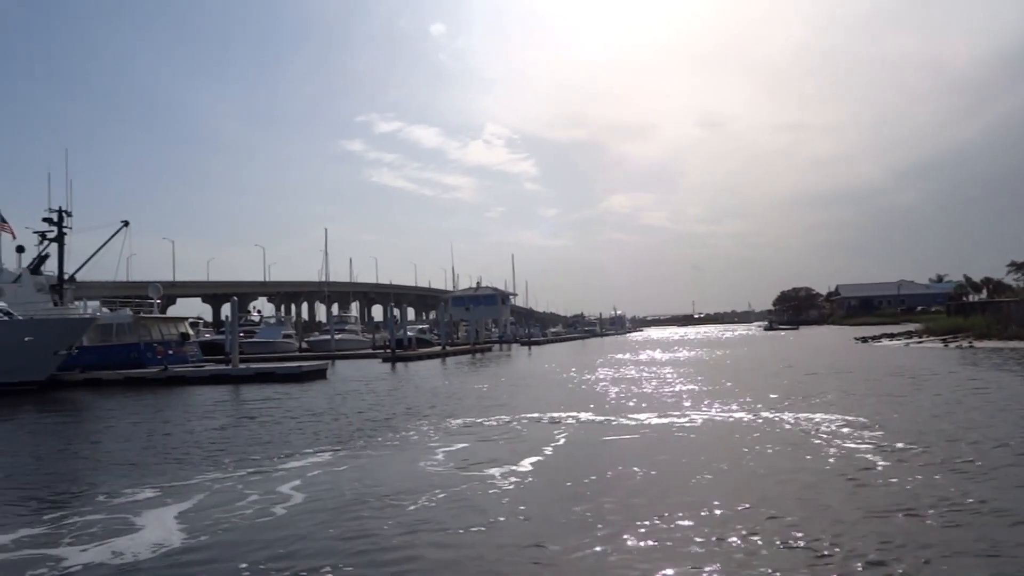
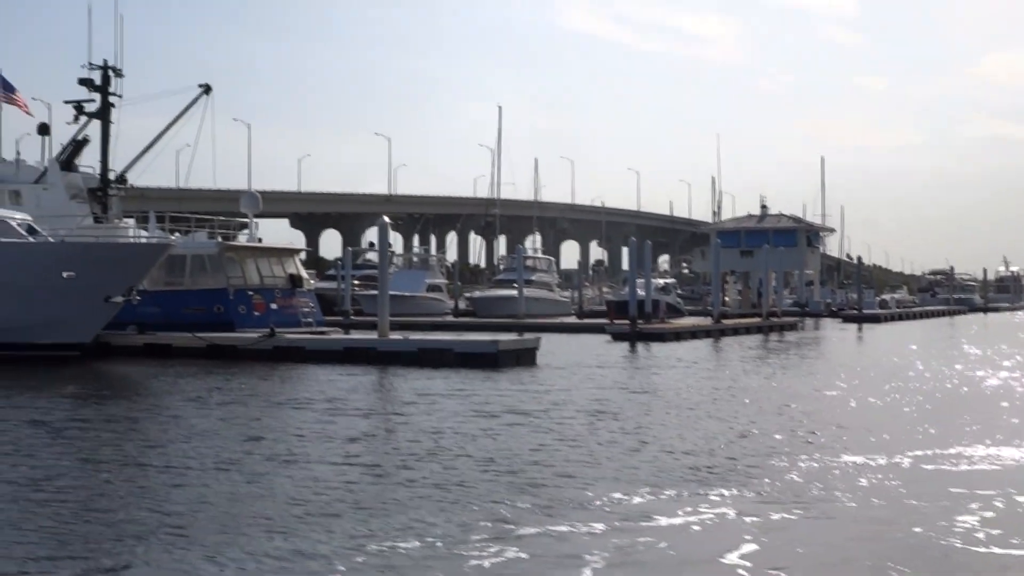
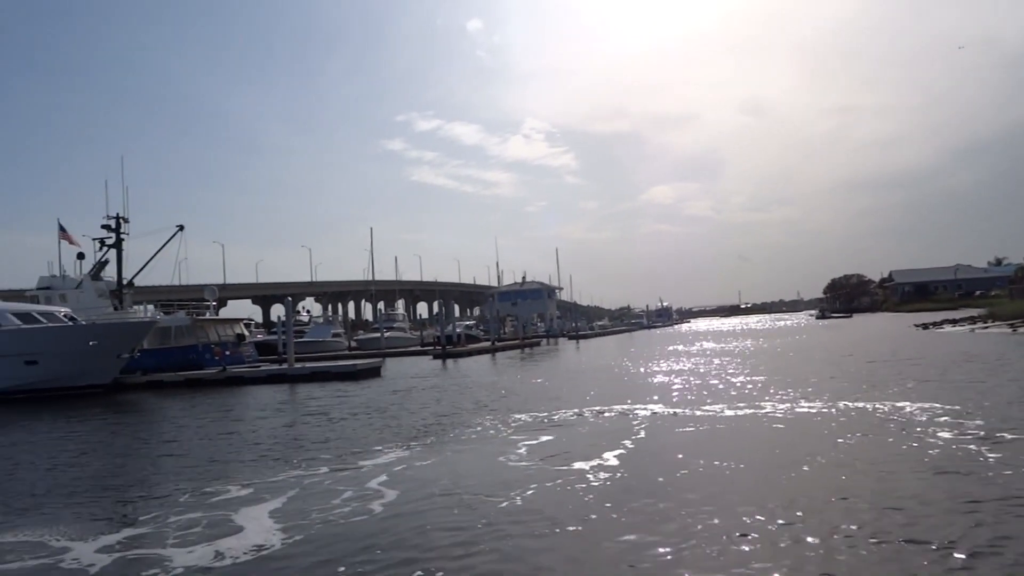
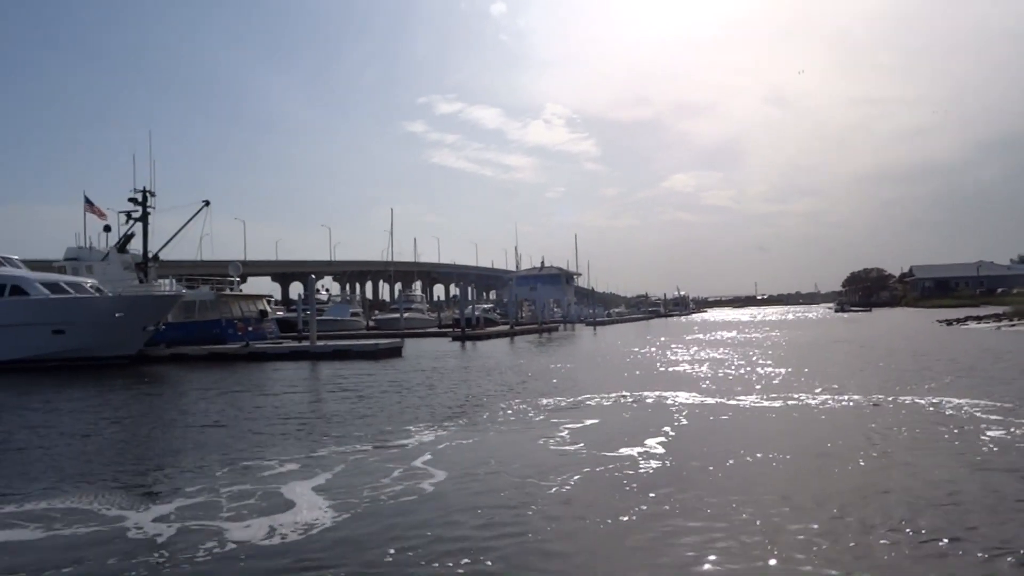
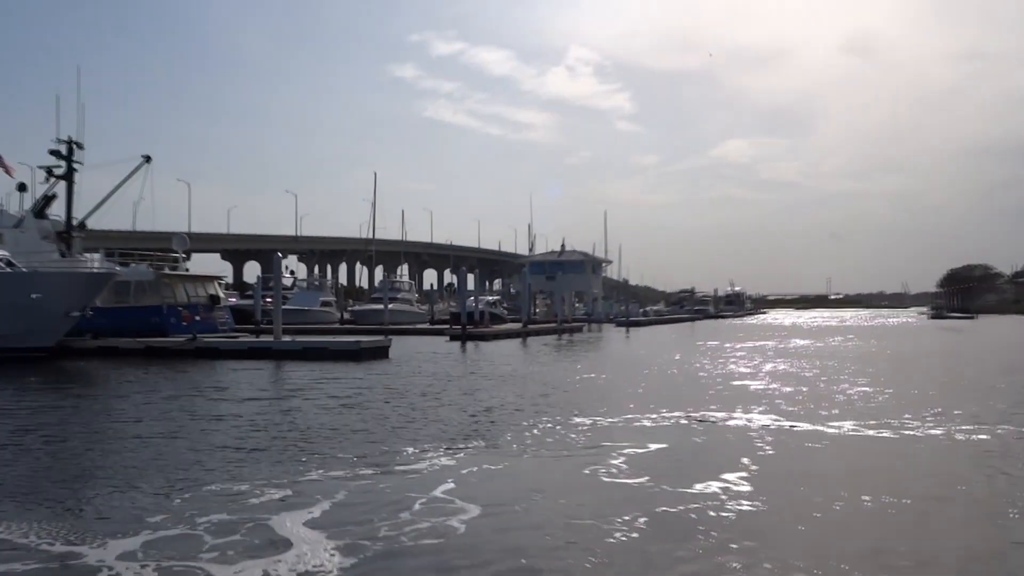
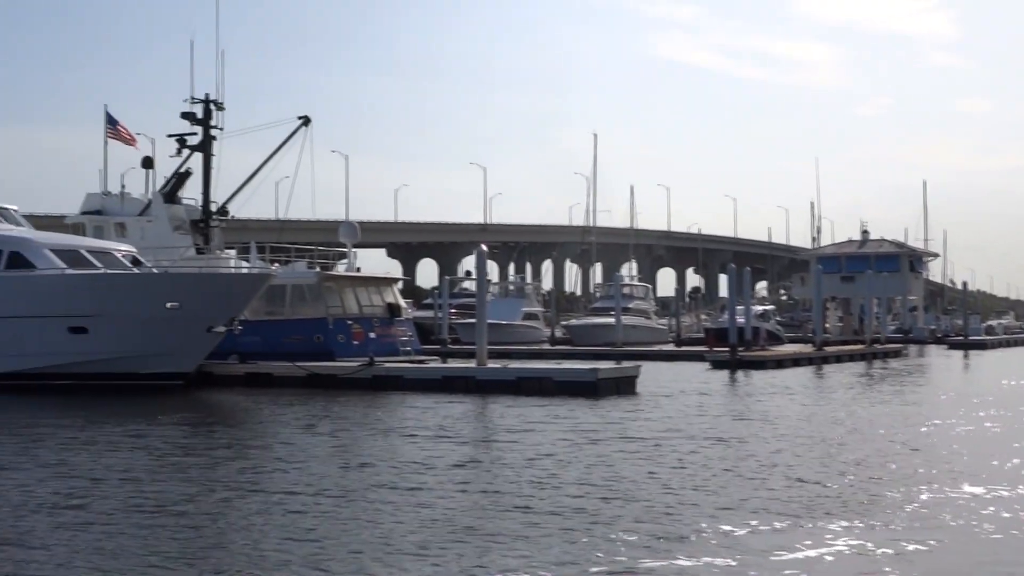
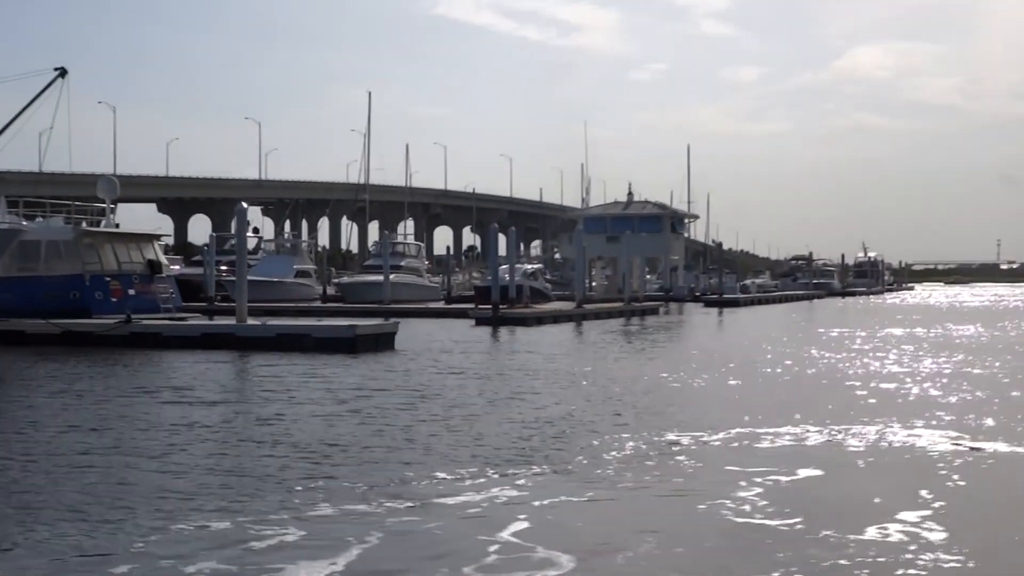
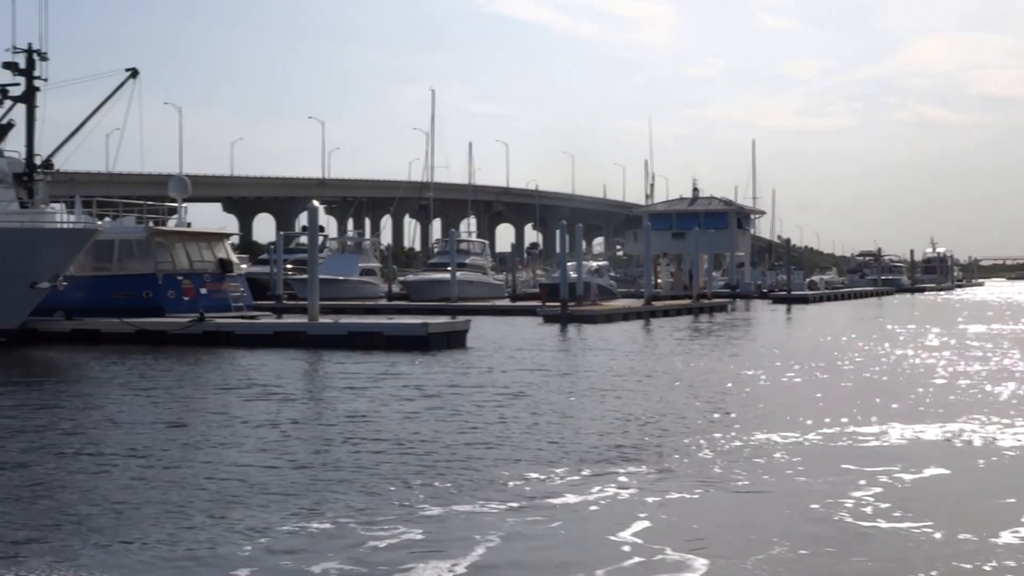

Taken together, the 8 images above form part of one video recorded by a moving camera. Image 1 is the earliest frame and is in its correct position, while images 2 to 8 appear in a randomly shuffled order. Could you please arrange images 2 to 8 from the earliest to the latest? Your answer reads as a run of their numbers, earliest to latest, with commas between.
3, 4, 5, 7, 8, 2, 6
